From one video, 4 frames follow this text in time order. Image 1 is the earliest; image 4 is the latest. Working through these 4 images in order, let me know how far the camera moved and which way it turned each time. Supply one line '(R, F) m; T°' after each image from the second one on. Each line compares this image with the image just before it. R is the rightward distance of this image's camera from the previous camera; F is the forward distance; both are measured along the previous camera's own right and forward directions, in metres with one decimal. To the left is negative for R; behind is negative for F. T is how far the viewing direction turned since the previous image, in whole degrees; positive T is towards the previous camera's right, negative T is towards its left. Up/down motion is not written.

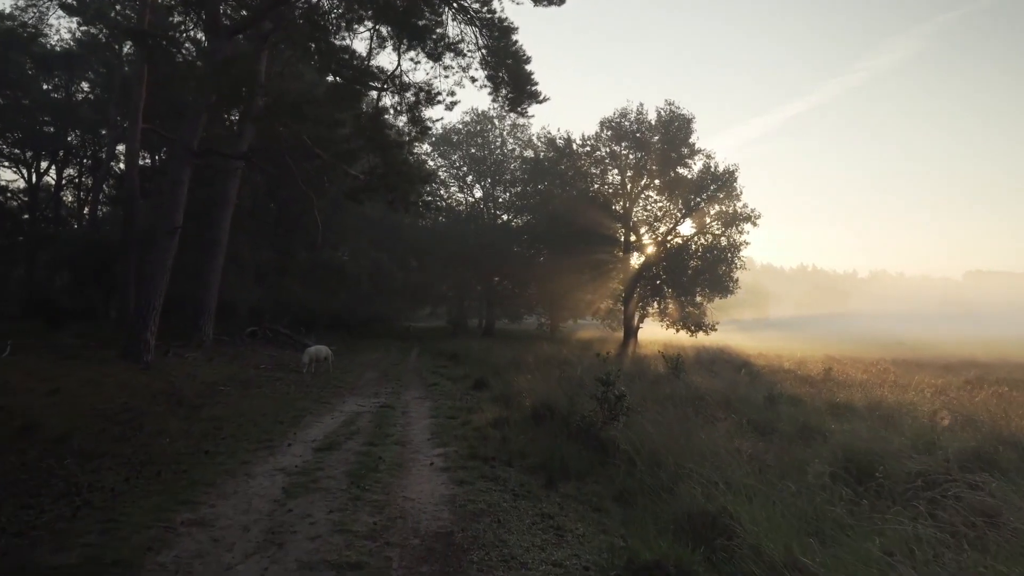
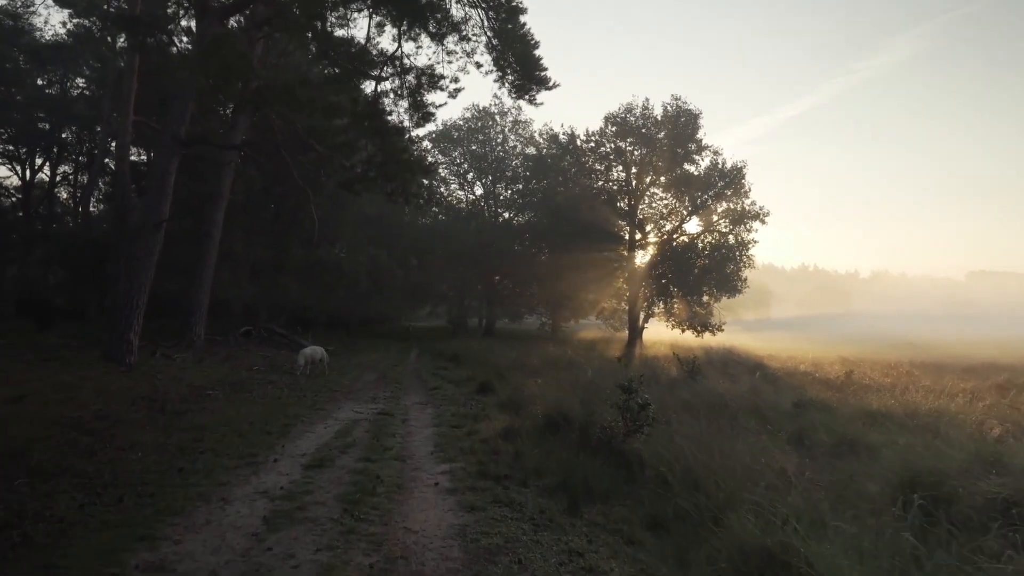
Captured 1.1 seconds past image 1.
(-0.2, +1.0) m; 0°
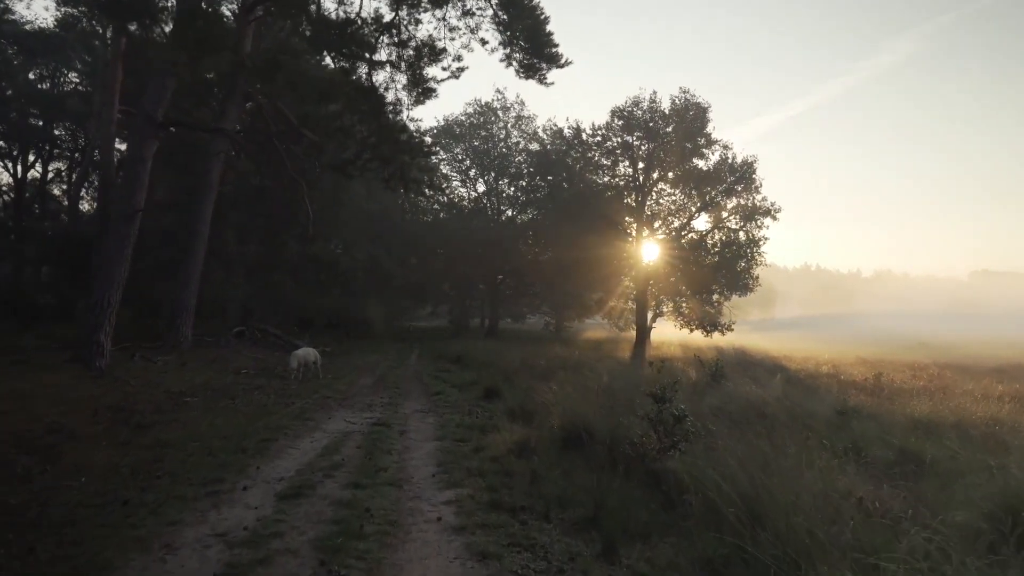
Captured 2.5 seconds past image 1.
(-0.1, +1.3) m; 0°
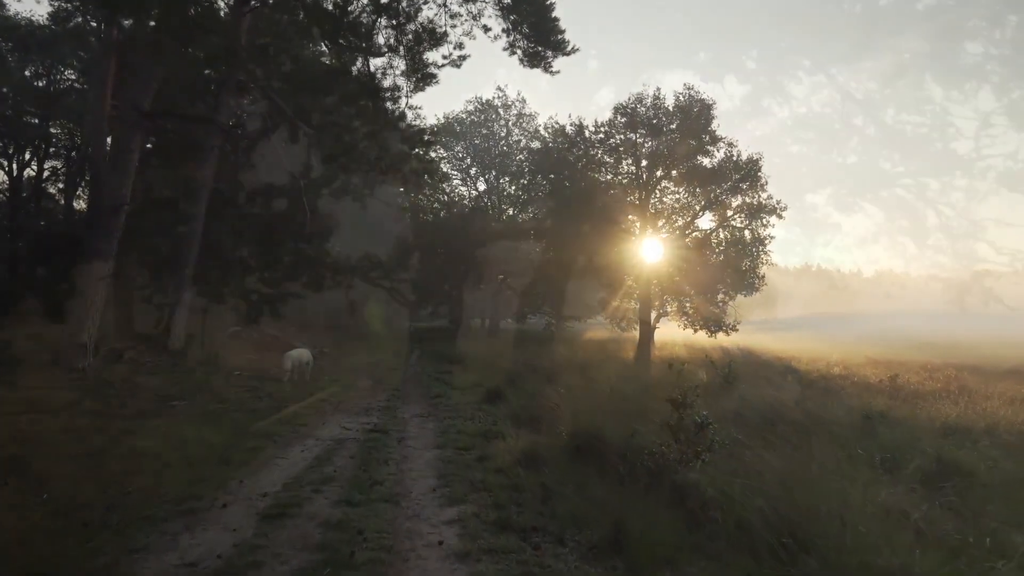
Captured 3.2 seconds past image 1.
(-0.1, +0.6) m; 0°
